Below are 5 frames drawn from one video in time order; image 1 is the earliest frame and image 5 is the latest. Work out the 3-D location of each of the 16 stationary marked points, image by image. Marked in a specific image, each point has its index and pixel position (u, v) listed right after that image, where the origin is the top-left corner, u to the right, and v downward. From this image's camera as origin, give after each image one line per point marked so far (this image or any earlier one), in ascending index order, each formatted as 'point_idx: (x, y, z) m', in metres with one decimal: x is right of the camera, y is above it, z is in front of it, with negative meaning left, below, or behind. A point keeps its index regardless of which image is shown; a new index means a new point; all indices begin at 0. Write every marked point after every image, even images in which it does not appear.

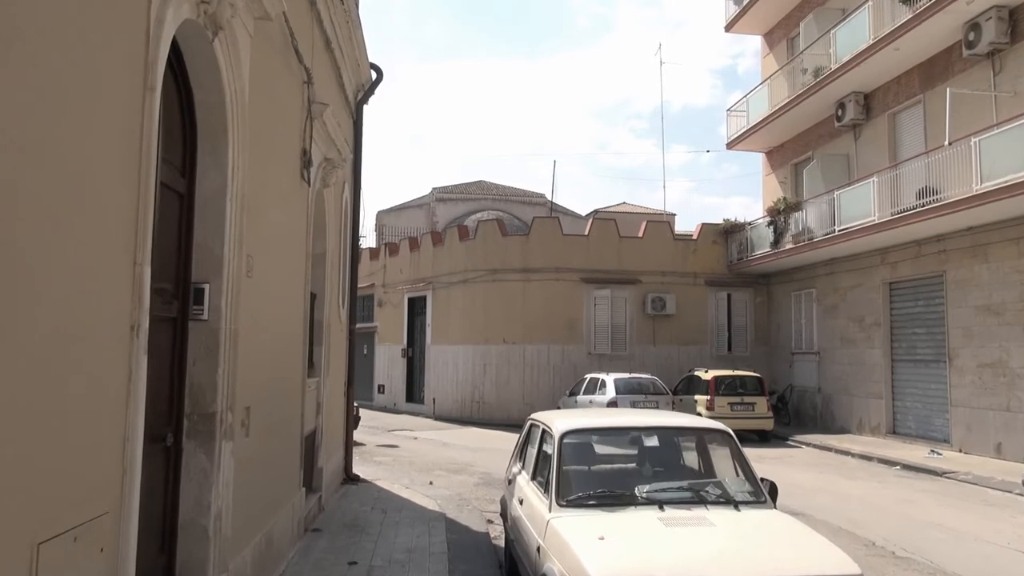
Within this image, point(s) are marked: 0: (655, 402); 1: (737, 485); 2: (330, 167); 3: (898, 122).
0: (+3.2, -2.5, +17.1) m
1: (+1.5, -1.3, +5.1) m
2: (-2.0, +1.3, +8.4) m
3: (+8.4, +3.6, +17.0) m
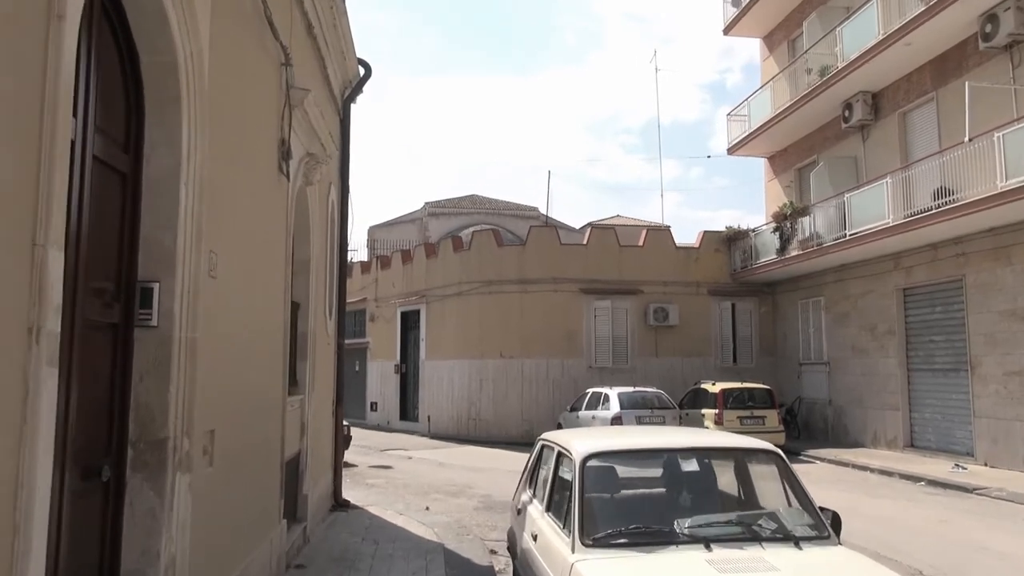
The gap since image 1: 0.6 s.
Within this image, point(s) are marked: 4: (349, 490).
0: (+3.1, -2.7, +16.3) m
1: (+1.5, -1.3, +4.3) m
2: (-1.9, +1.2, +7.7) m
3: (+8.3, +3.5, +16.4) m
4: (-2.6, -3.2, +12.4) m
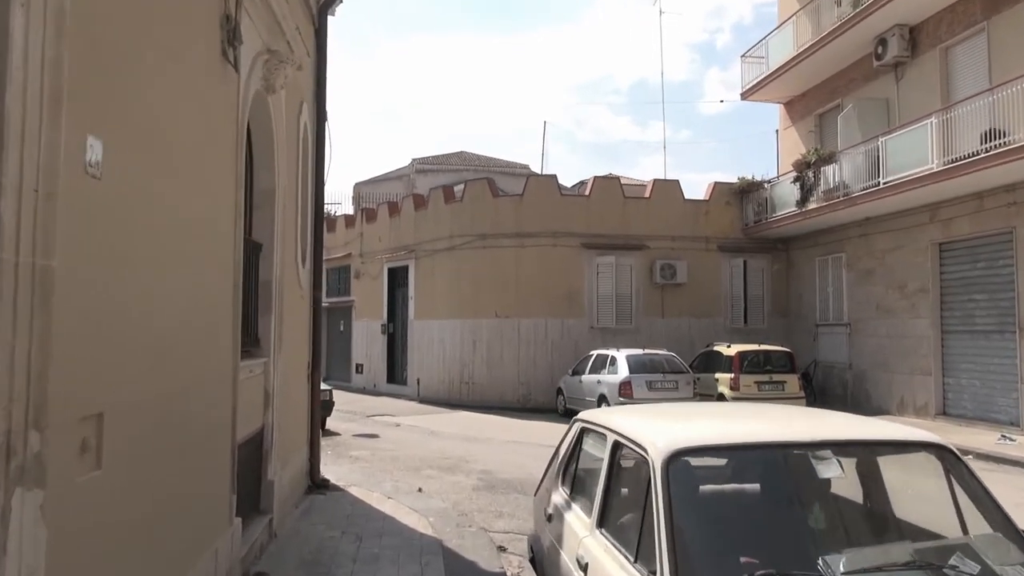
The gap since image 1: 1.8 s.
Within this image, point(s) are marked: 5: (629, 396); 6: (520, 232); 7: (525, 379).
0: (+3.1, -1.8, +14.9) m
1: (+1.7, -0.9, +2.8) m
2: (-1.8, +1.7, +6.0) m
3: (+8.3, +4.3, +14.8) m
4: (-2.6, -2.5, +10.9) m
5: (+2.2, -2.0, +14.7) m
6: (+0.2, +1.4, +19.7) m
7: (+0.3, -2.3, +19.4) m
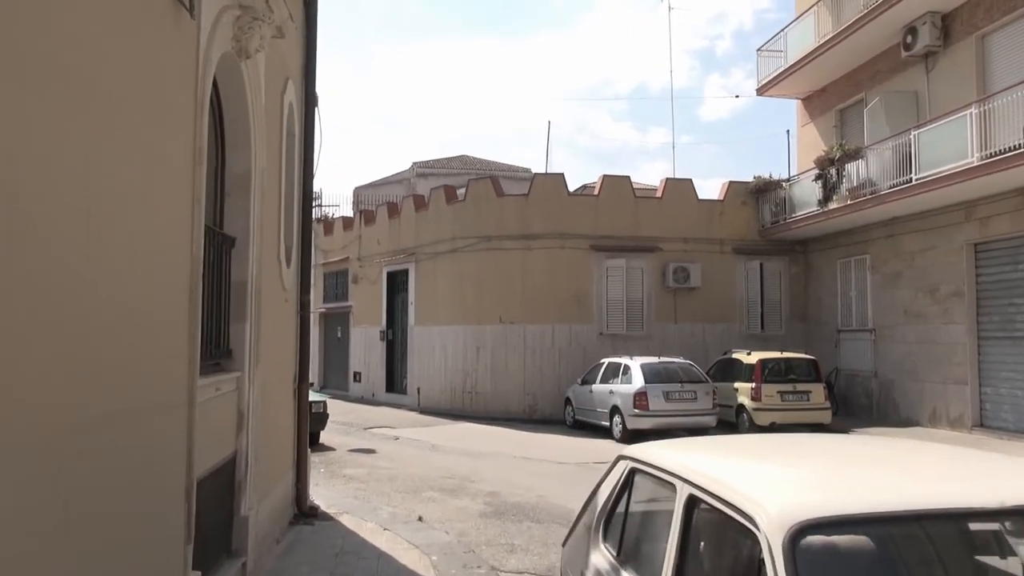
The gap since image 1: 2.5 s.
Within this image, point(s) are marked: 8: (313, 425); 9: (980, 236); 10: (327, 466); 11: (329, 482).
0: (+3.2, -1.9, +14.0) m
1: (+1.8, -0.9, +1.8) m
2: (-1.7, +1.7, +5.0) m
3: (+8.4, +4.3, +13.8) m
4: (-2.4, -2.5, +9.9) m
5: (+2.3, -2.1, +13.7) m
6: (+0.3, +1.3, +18.7) m
7: (+0.4, -2.4, +18.4) m
8: (-3.5, -2.4, +13.7) m
9: (+8.3, +0.9, +14.0) m
10: (-2.7, -2.6, +11.6) m
11: (-2.4, -2.6, +10.3) m
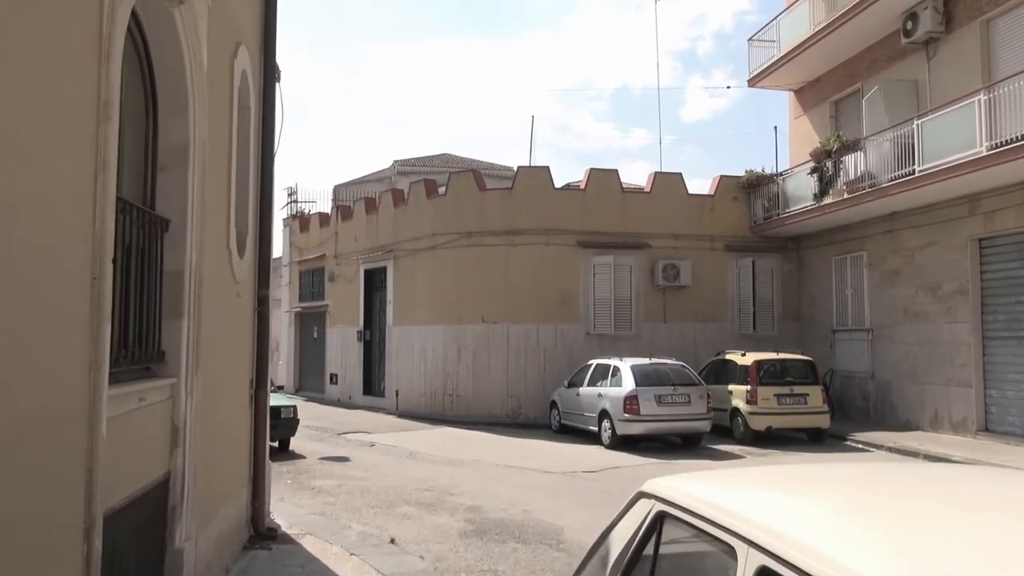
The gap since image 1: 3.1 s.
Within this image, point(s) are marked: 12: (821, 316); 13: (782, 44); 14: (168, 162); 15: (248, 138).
0: (+2.9, -1.8, +13.2) m
1: (+1.8, -0.9, +1.1) m
2: (-1.8, +1.8, +4.2) m
3: (+8.2, +4.3, +13.2) m
4: (-2.6, -2.5, +9.1) m
5: (+2.0, -2.1, +12.9) m
6: (-0.1, +1.3, +17.9) m
7: (+0.1, -2.3, +17.6) m
8: (-3.8, -2.3, +12.8) m
9: (+8.1, +1.0, +13.3) m
10: (-3.0, -2.6, +10.7) m
11: (-2.6, -2.5, +9.4) m
12: (+7.1, -0.6, +18.1) m
13: (+6.2, +5.6, +18.1) m
14: (-2.1, +0.8, +4.8) m
15: (-2.2, +1.2, +6.6) m
